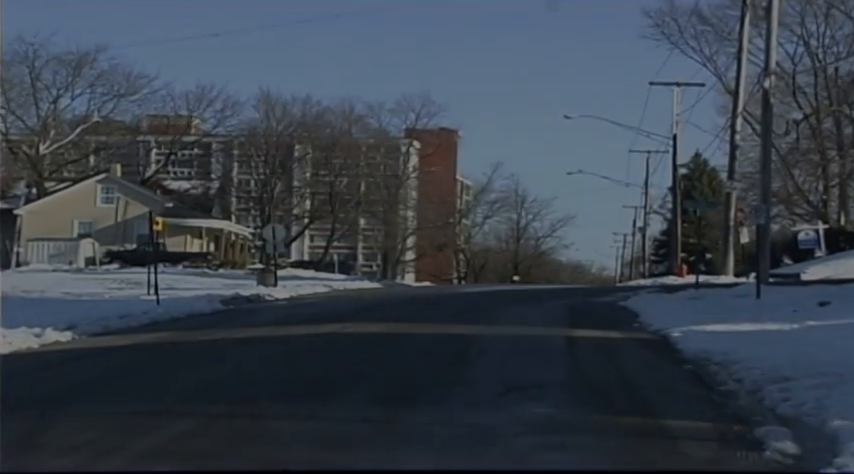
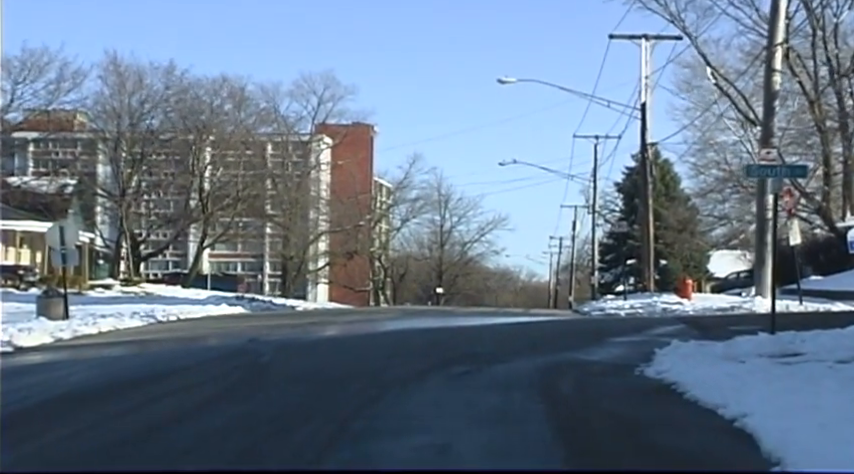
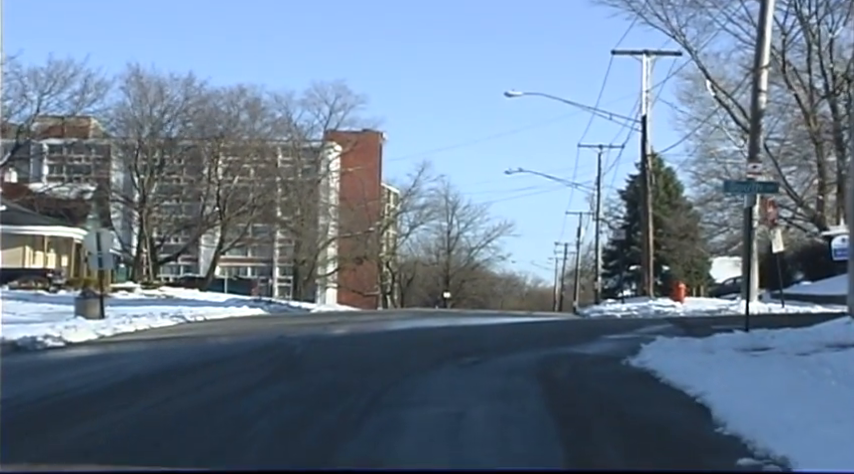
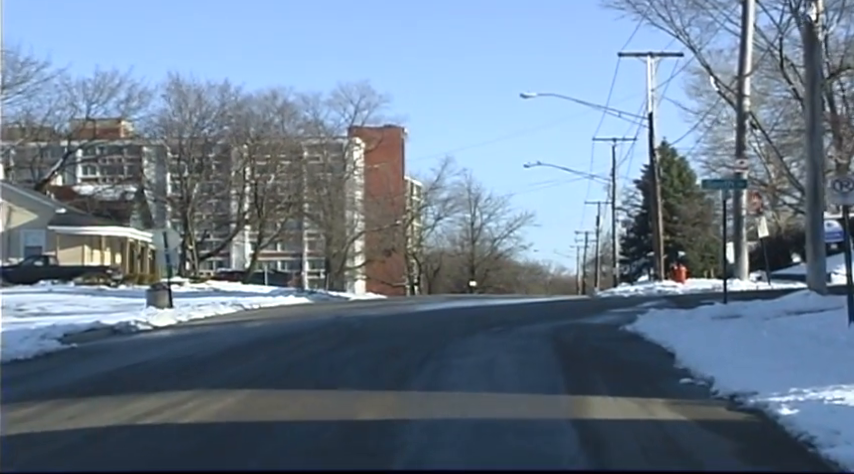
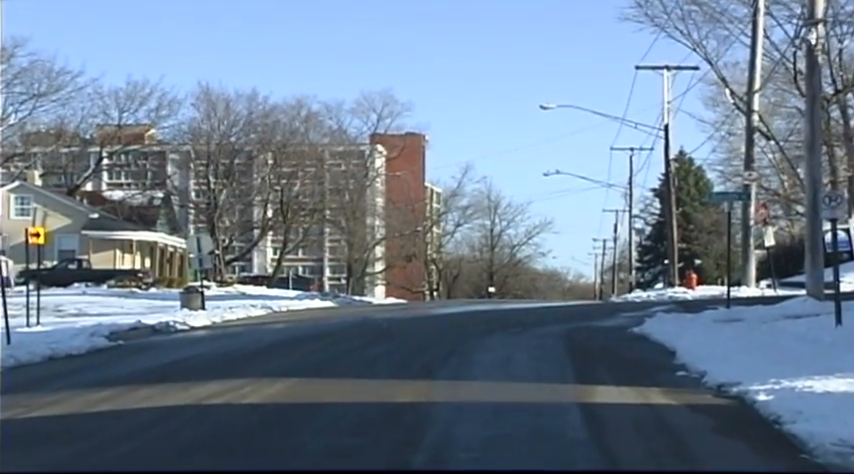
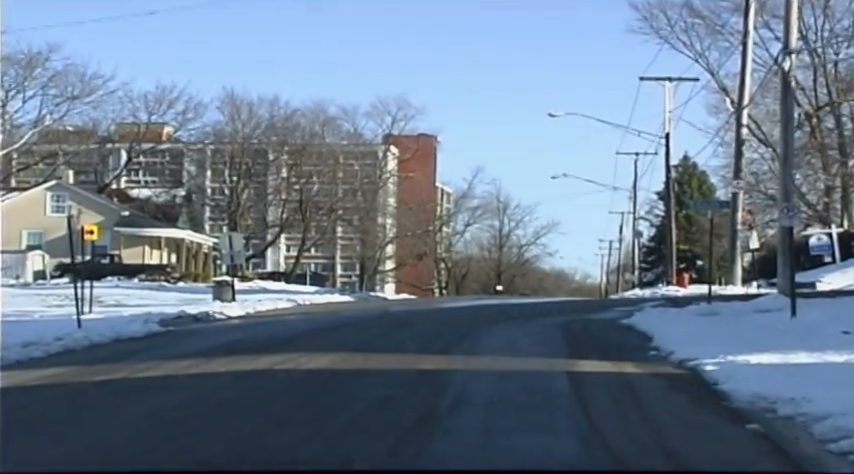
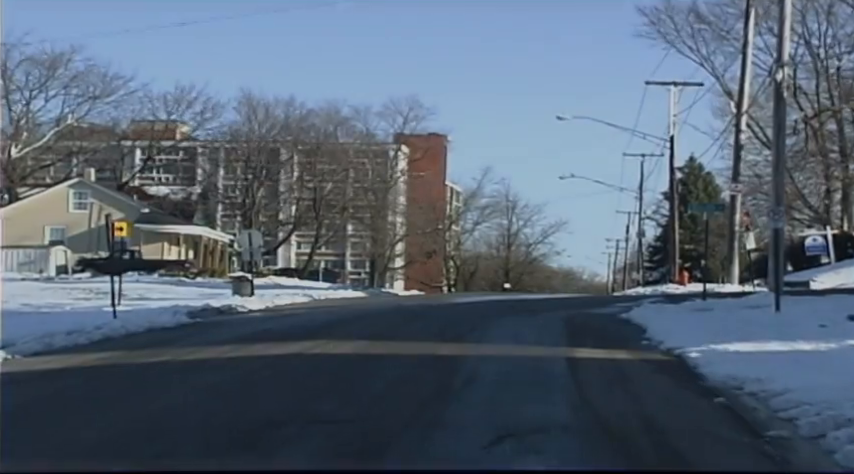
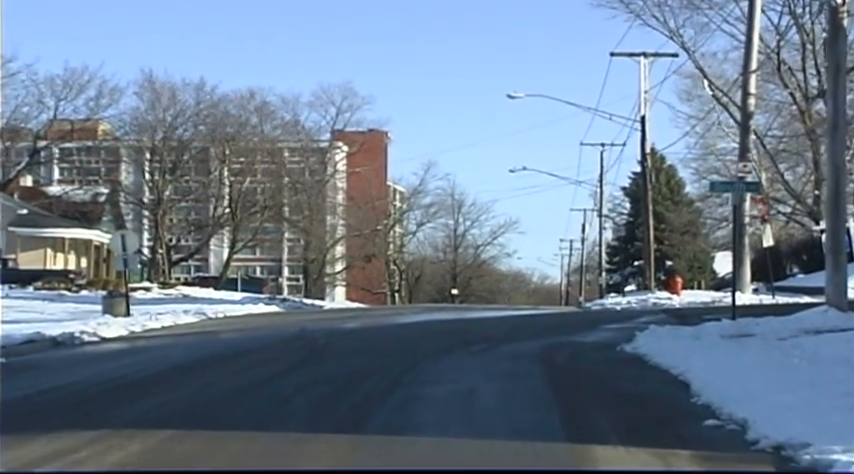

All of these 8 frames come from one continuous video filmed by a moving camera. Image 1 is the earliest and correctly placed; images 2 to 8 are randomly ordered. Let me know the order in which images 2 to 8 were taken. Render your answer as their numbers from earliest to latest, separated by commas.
7, 6, 5, 4, 8, 3, 2
